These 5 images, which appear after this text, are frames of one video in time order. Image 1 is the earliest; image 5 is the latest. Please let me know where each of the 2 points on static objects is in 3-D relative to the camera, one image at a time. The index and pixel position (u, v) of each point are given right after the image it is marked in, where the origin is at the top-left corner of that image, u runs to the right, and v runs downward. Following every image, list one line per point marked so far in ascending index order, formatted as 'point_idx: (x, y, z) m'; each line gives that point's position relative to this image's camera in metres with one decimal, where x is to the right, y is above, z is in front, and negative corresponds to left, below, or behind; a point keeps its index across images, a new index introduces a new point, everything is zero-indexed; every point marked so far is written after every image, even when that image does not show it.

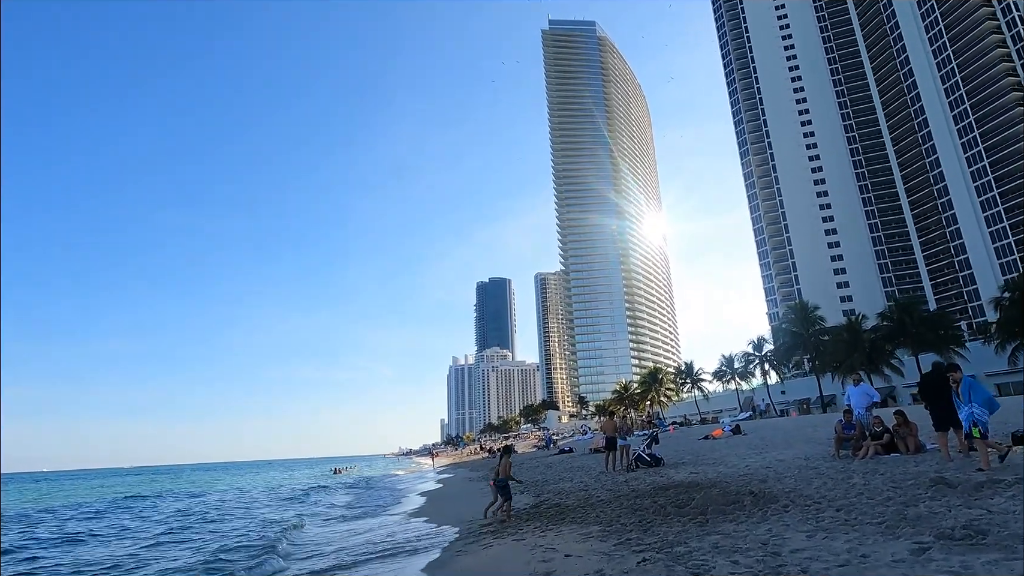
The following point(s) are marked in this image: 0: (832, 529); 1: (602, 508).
0: (+2.5, -1.9, +4.3) m
1: (+1.1, -2.9, +7.2) m
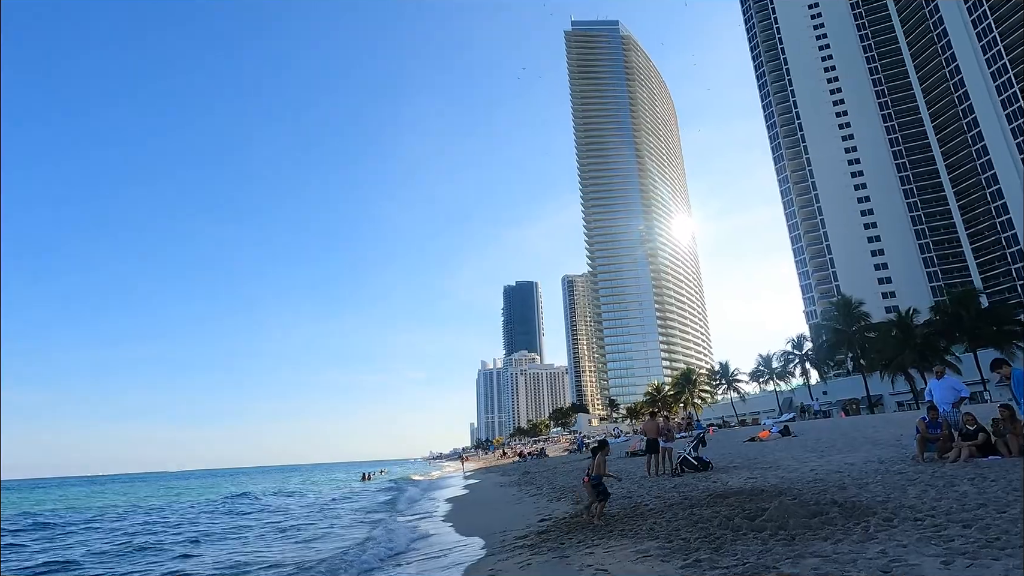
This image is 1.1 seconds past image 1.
0: (+2.8, -1.6, +3.3) m
1: (+1.6, -2.6, +6.3) m
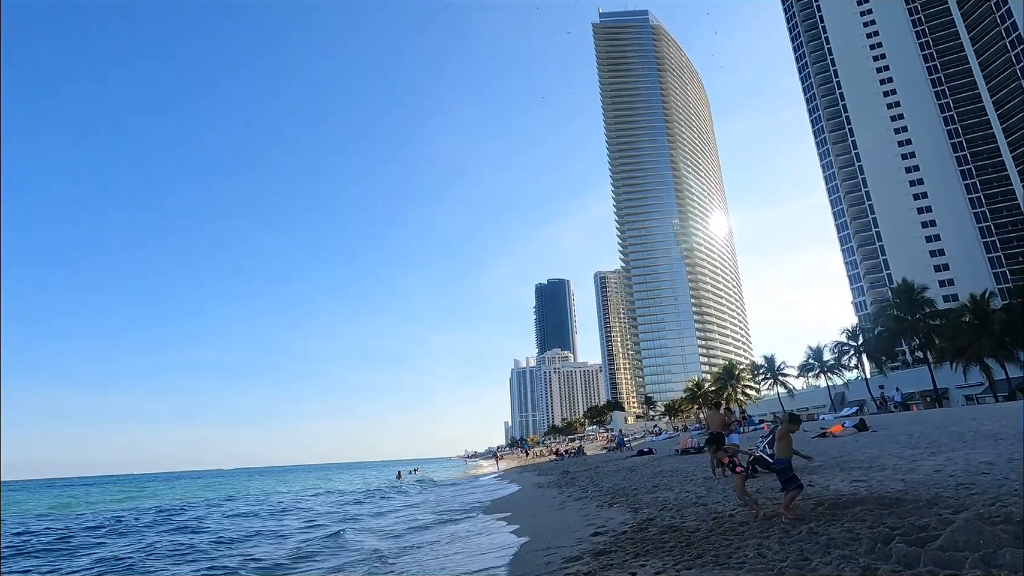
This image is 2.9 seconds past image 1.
0: (+3.0, -1.0, +1.6) m
1: (+2.0, -2.1, +4.6) m
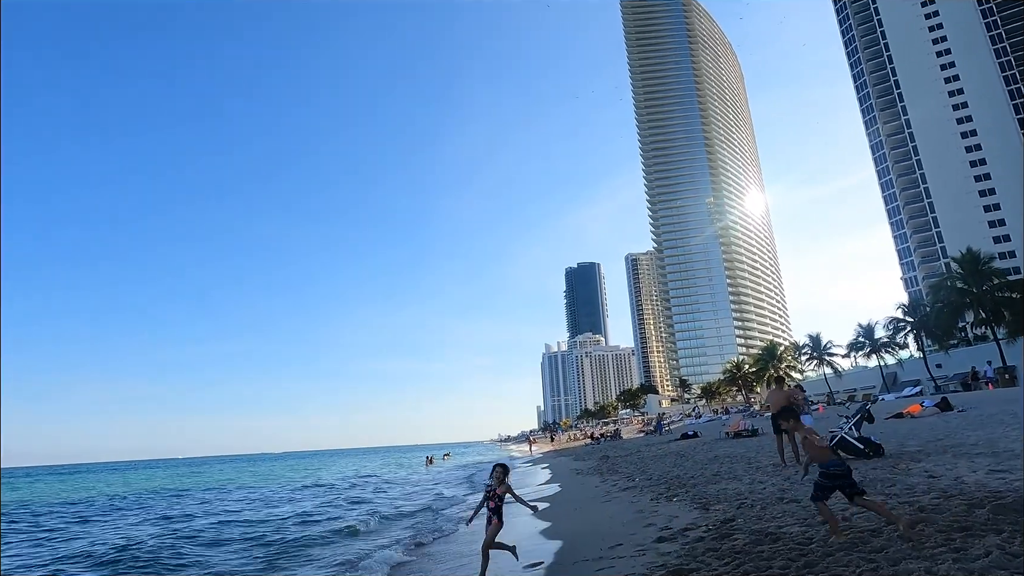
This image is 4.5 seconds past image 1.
0: (+3.1, -0.6, 0.0) m
1: (+2.3, -1.6, +3.2) m
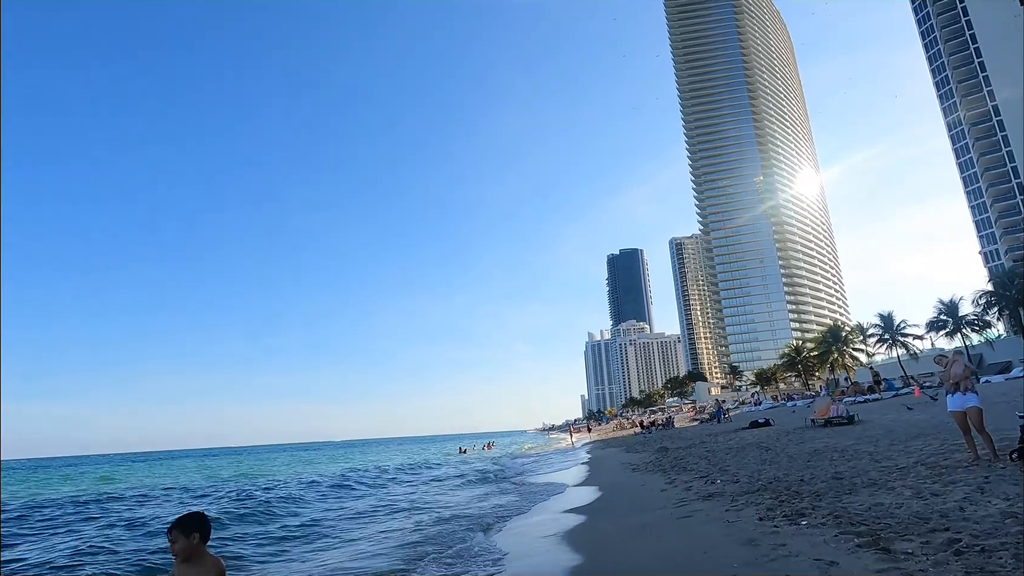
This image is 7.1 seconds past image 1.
0: (+2.8, +0.1, -2.6) m
1: (+2.3, -0.8, +0.6) m
